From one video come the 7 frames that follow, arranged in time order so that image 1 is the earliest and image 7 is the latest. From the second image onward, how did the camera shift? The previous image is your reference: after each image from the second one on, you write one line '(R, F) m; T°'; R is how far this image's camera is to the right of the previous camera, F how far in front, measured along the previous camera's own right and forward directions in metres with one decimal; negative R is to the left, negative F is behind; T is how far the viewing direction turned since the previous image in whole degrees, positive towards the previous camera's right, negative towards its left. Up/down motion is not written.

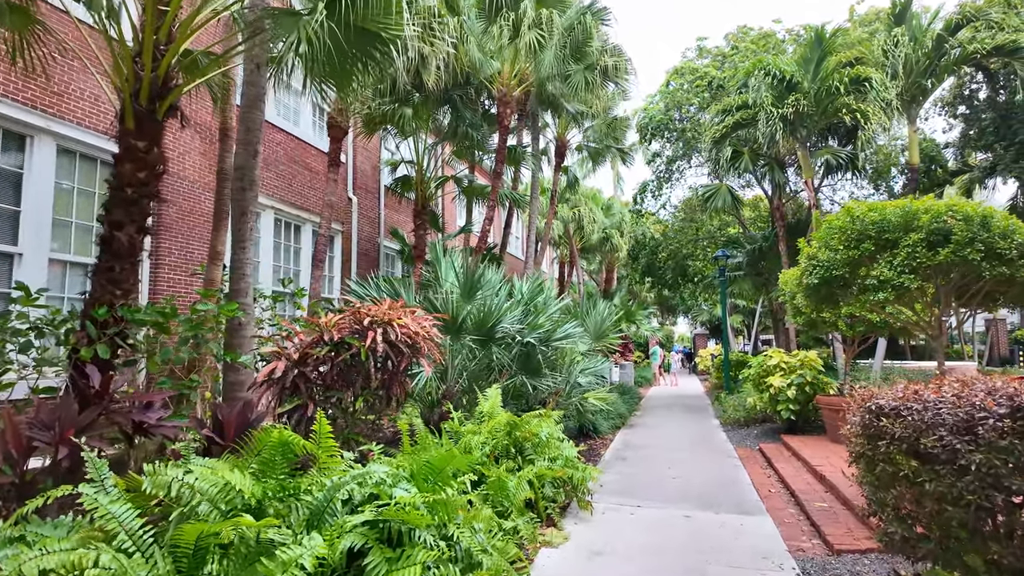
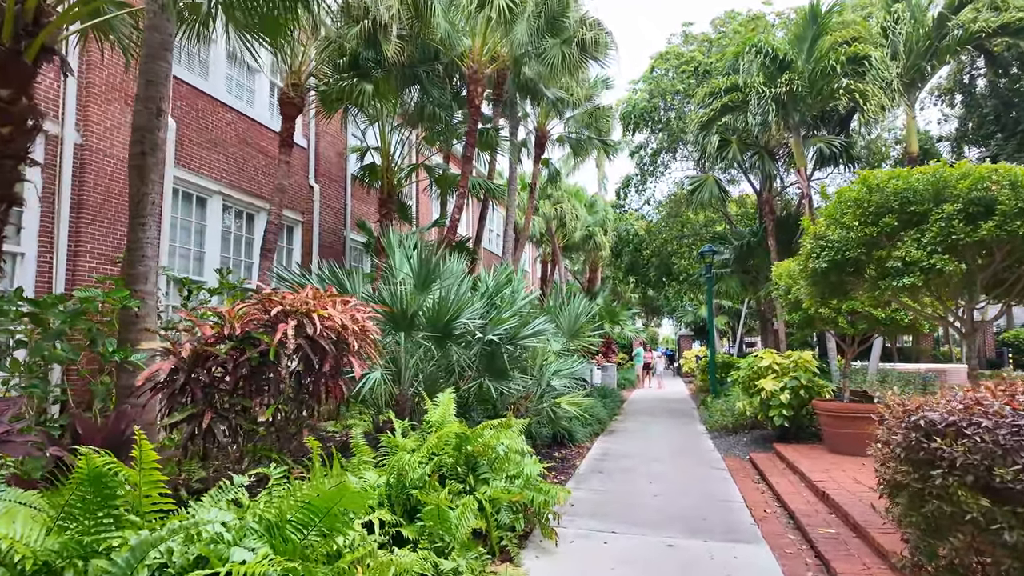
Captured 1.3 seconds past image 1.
(+0.3, +0.9) m; +1°
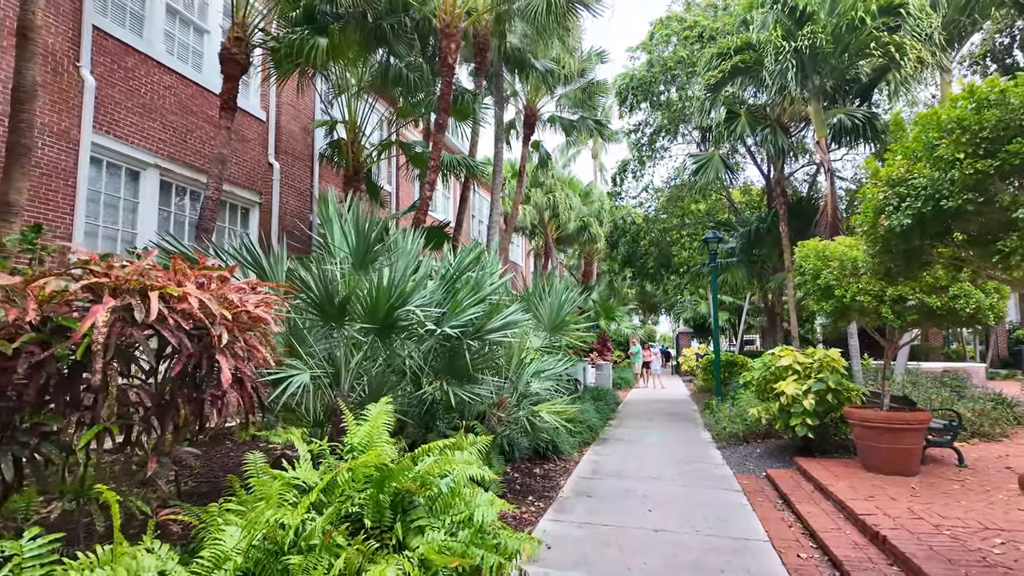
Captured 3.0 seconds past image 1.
(+0.3, +1.3) m; 0°
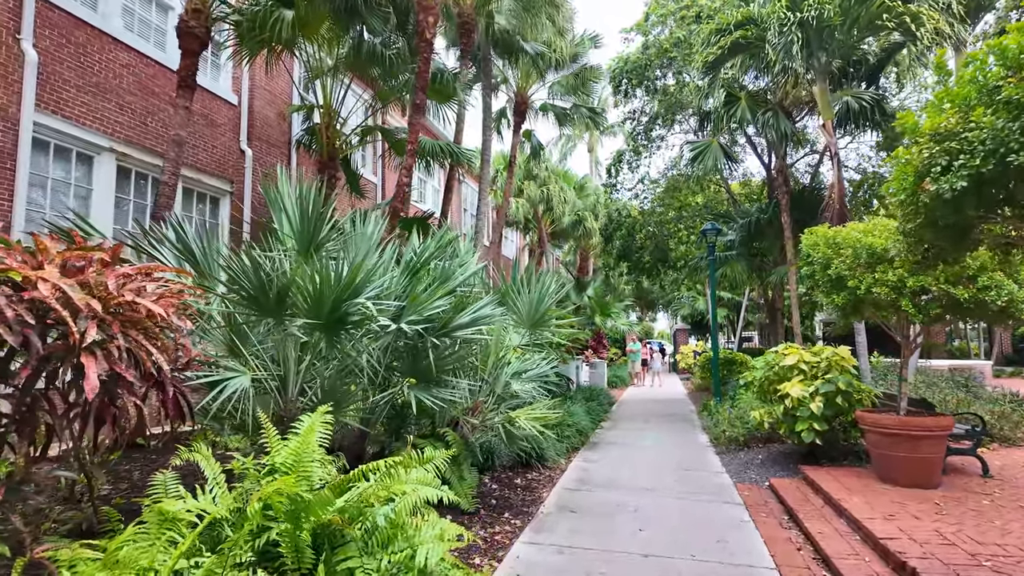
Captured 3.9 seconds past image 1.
(+0.2, +0.6) m; 0°
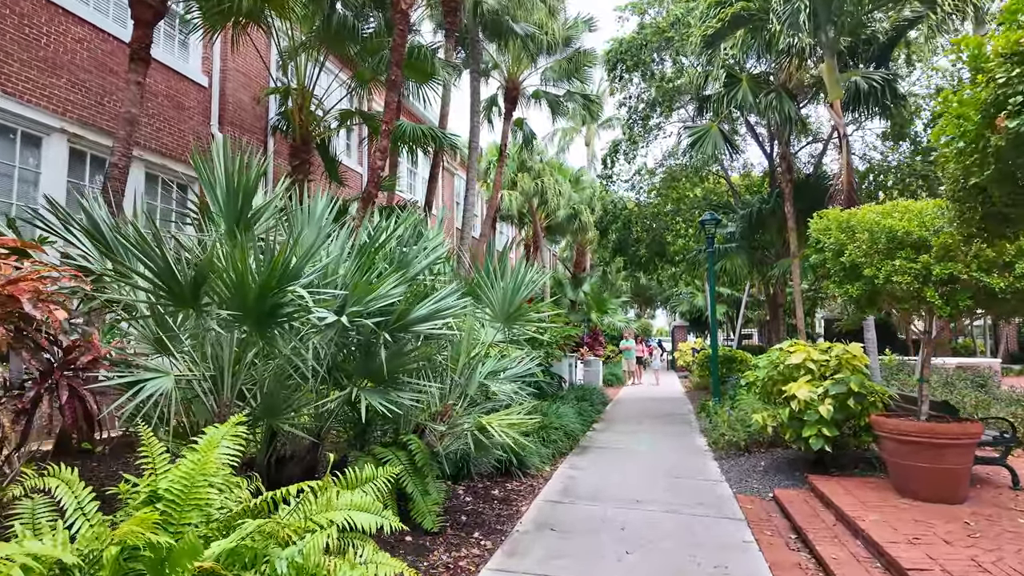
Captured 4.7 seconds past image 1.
(+0.2, +0.6) m; 0°
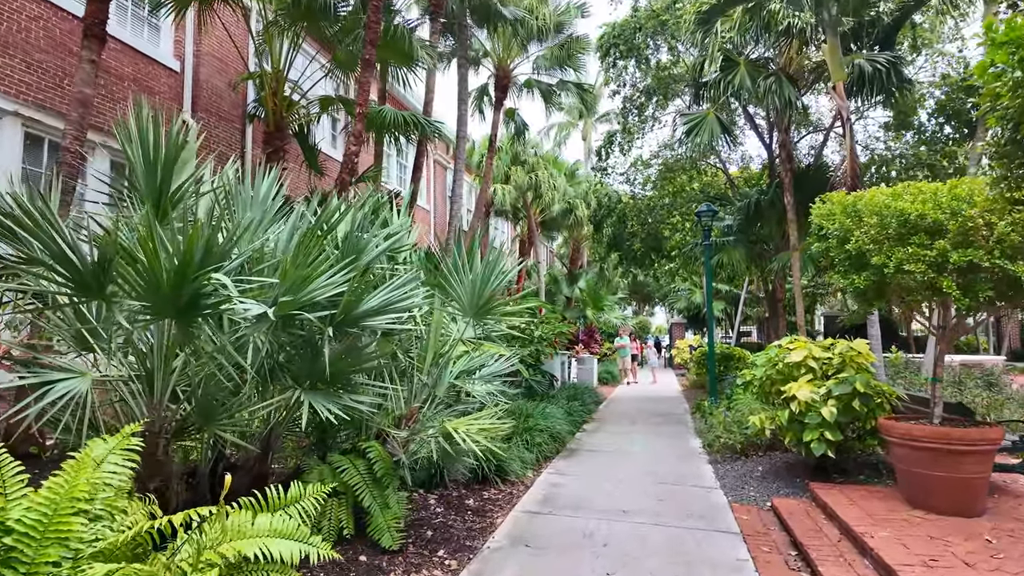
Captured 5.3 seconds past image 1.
(+0.2, +0.5) m; 0°
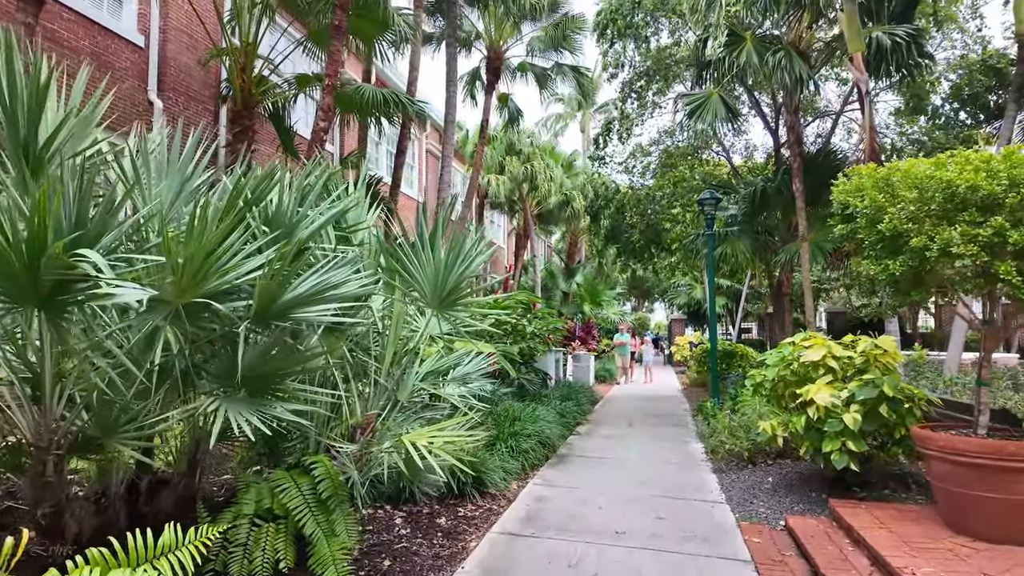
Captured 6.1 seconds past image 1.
(+0.2, +0.7) m; 0°
